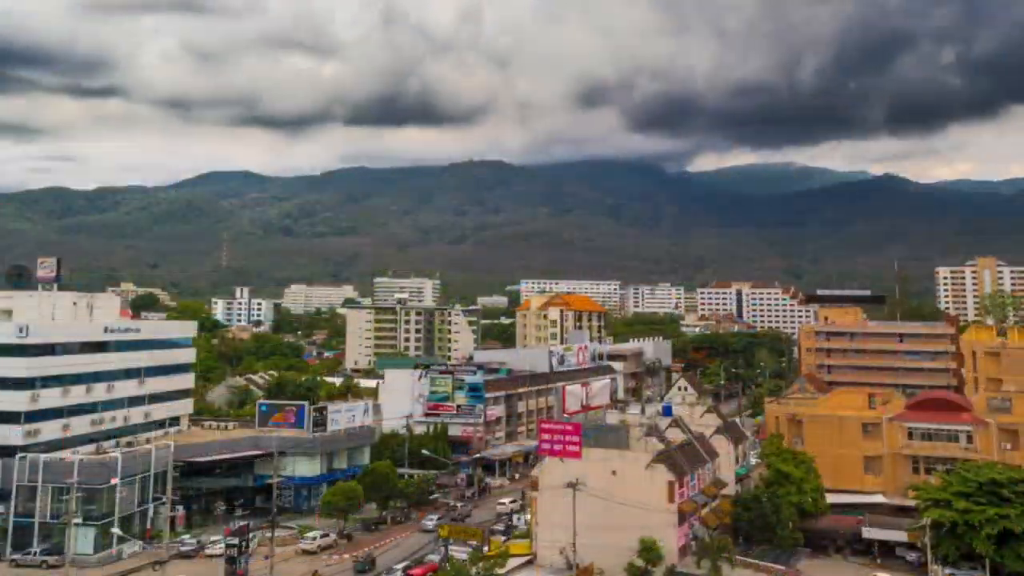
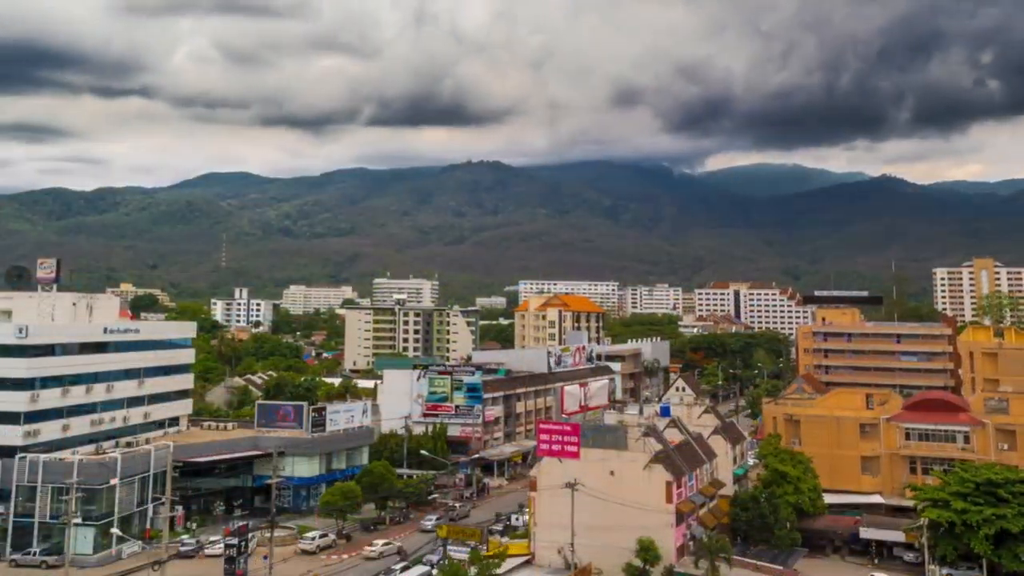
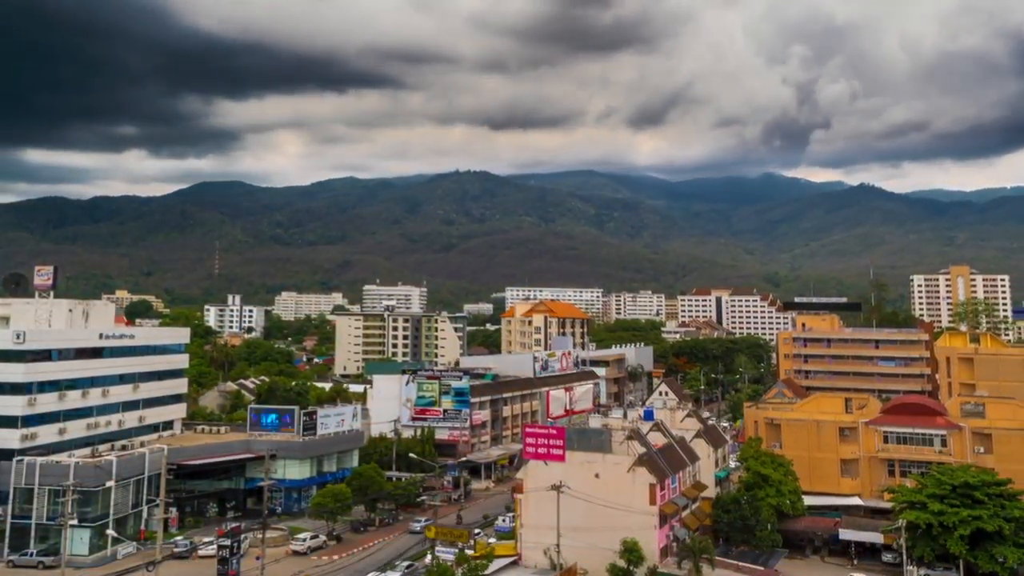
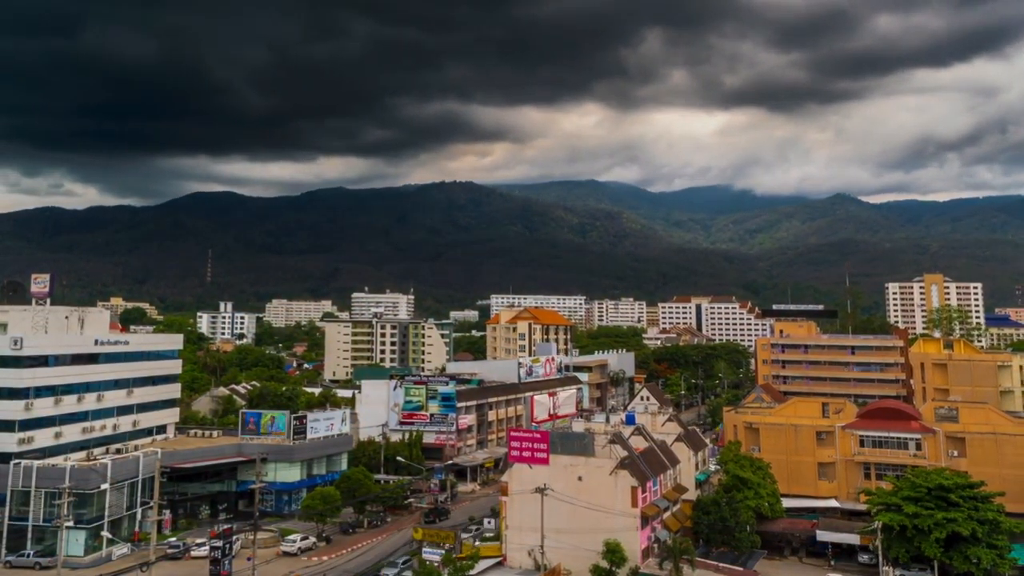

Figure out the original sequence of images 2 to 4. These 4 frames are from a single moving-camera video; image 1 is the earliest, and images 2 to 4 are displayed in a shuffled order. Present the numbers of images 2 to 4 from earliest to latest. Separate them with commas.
2, 3, 4
